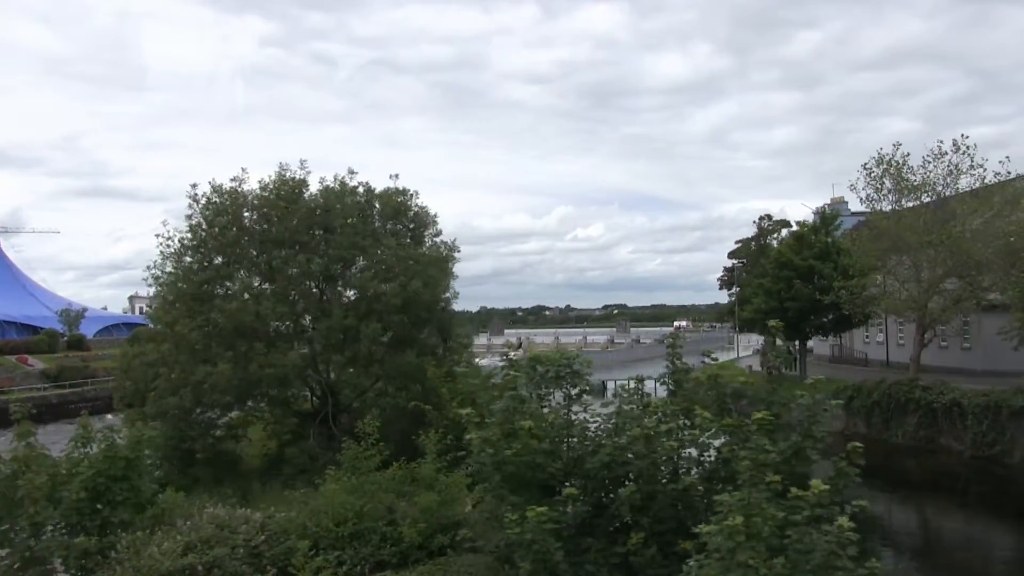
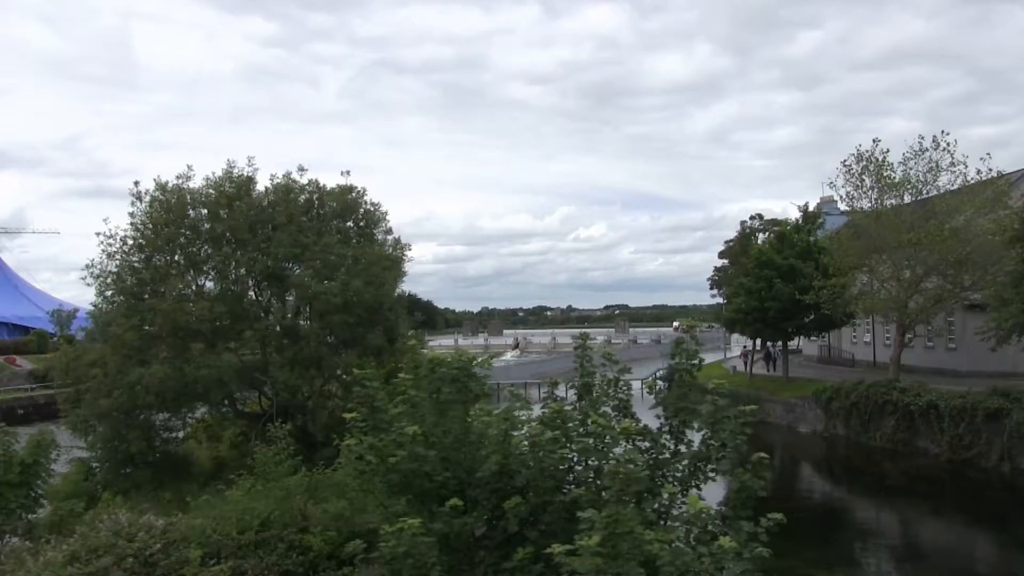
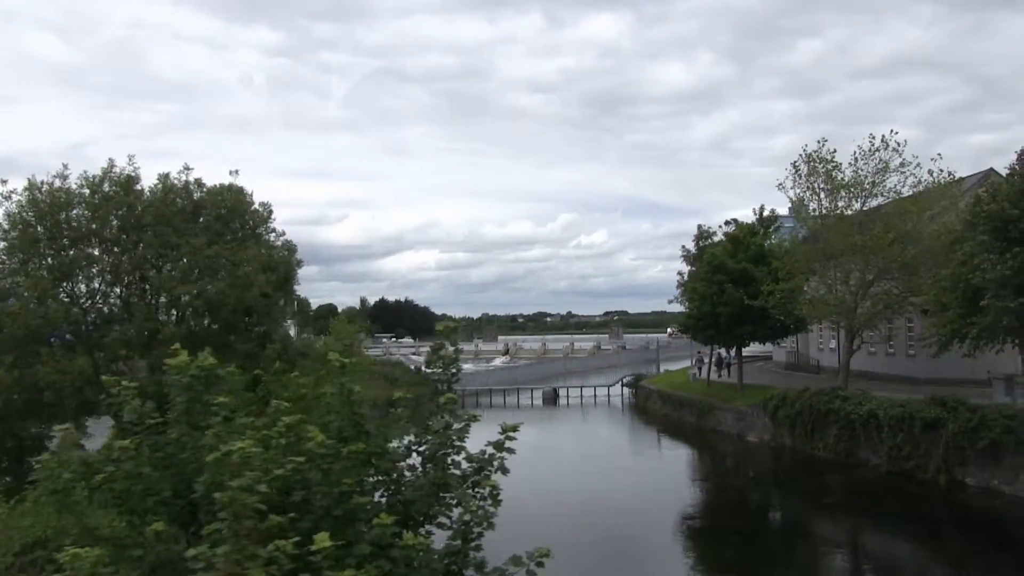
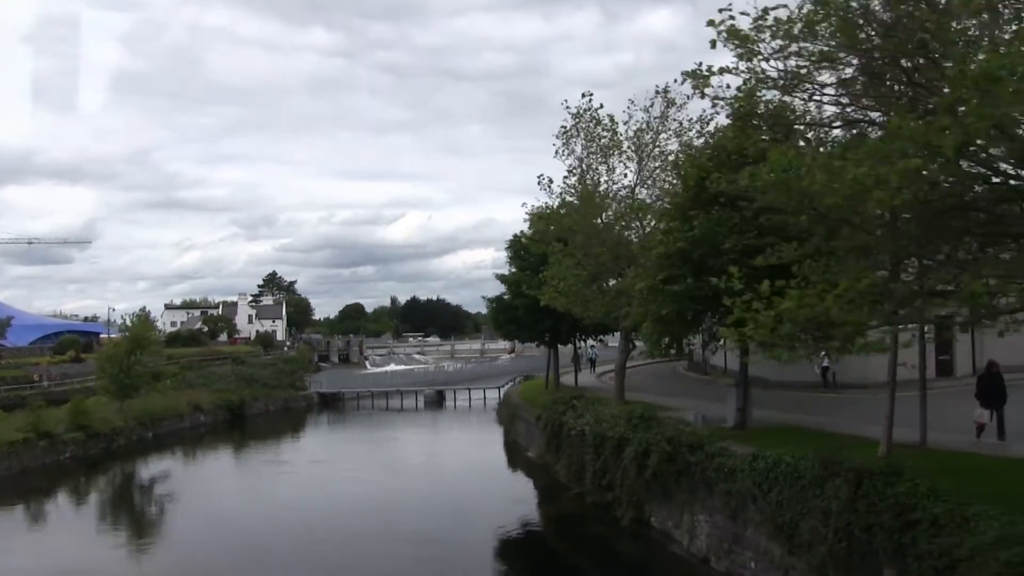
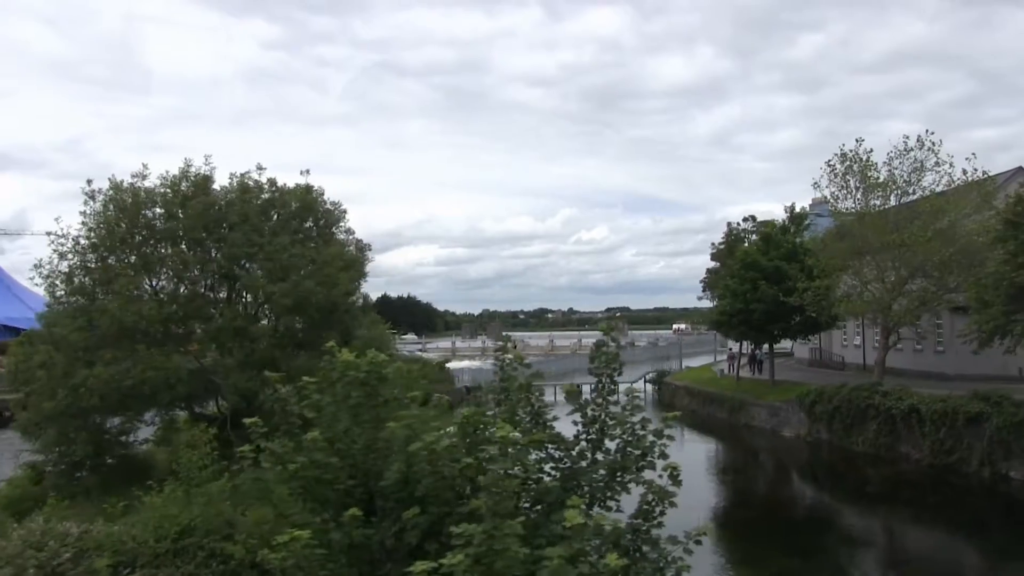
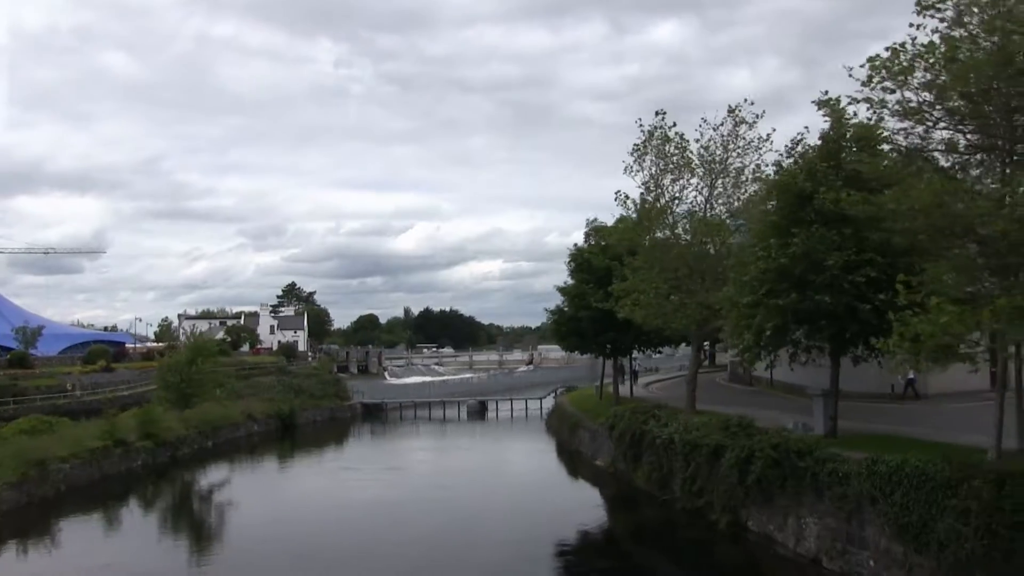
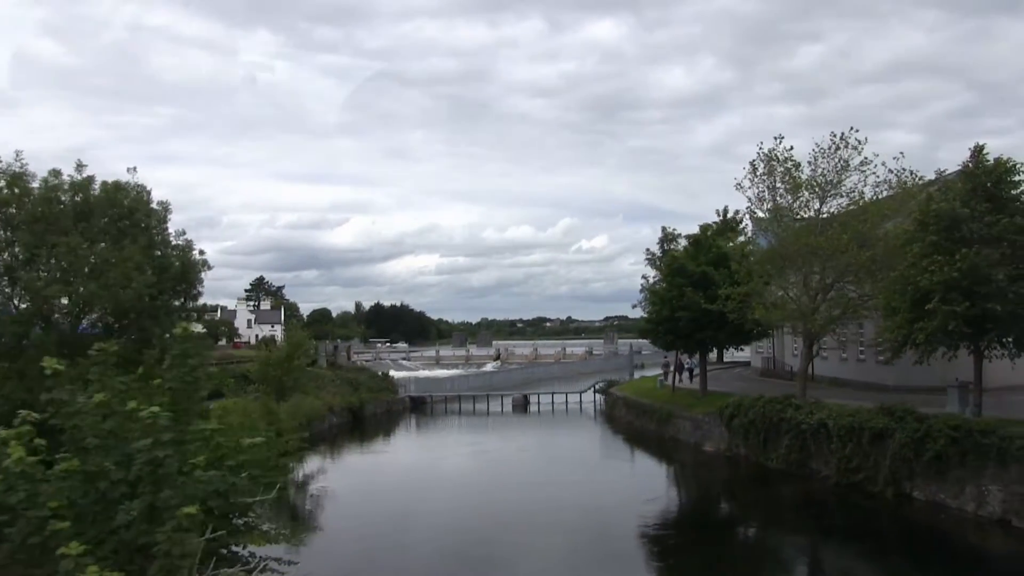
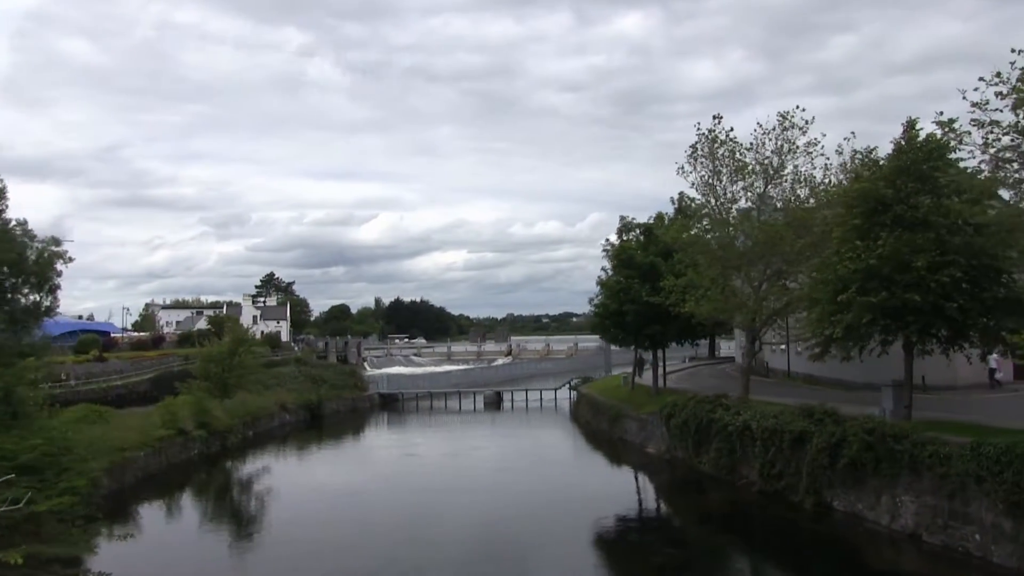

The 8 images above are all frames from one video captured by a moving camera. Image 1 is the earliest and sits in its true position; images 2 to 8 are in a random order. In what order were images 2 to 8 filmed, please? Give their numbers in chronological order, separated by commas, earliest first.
2, 5, 3, 7, 8, 6, 4
